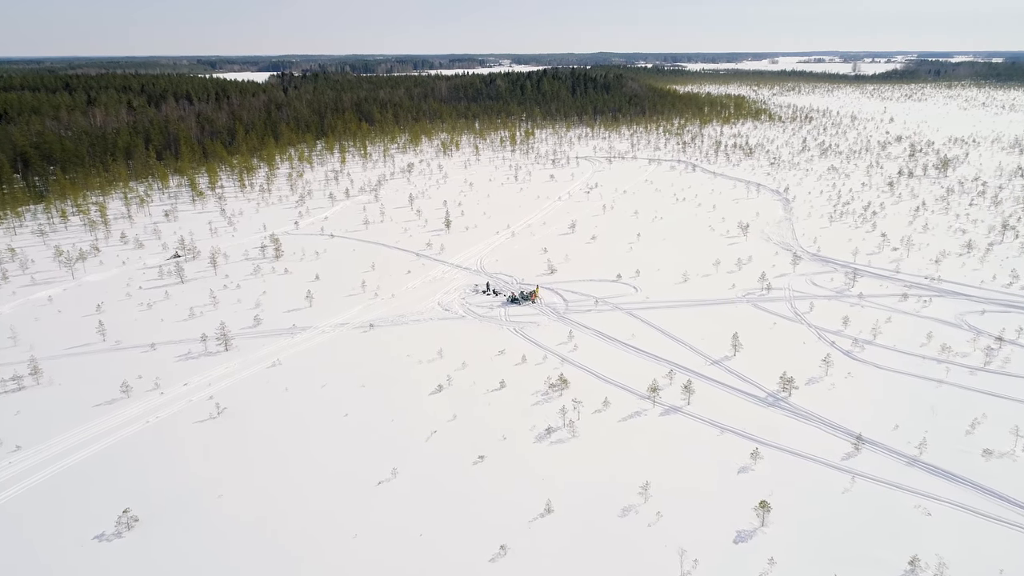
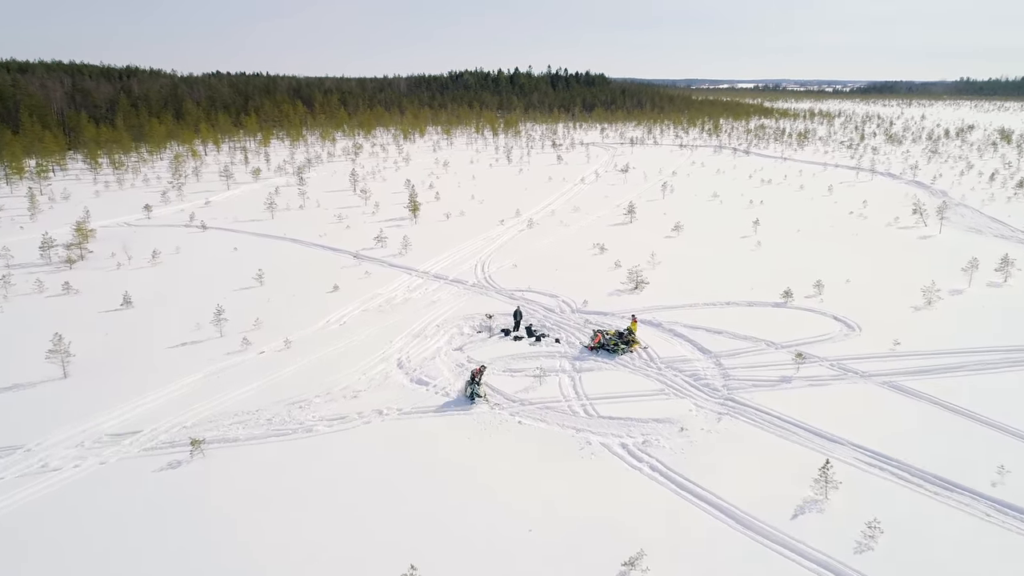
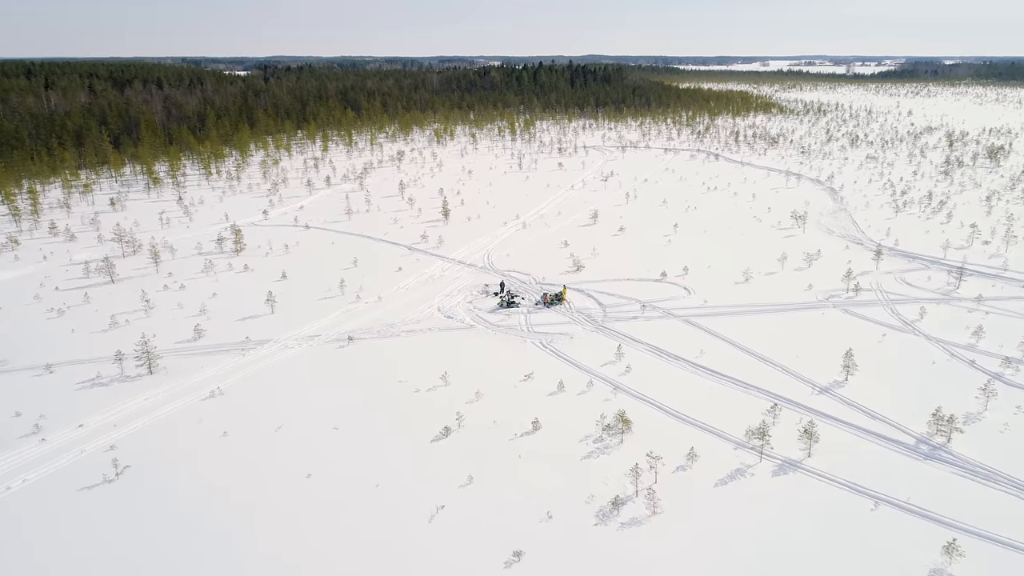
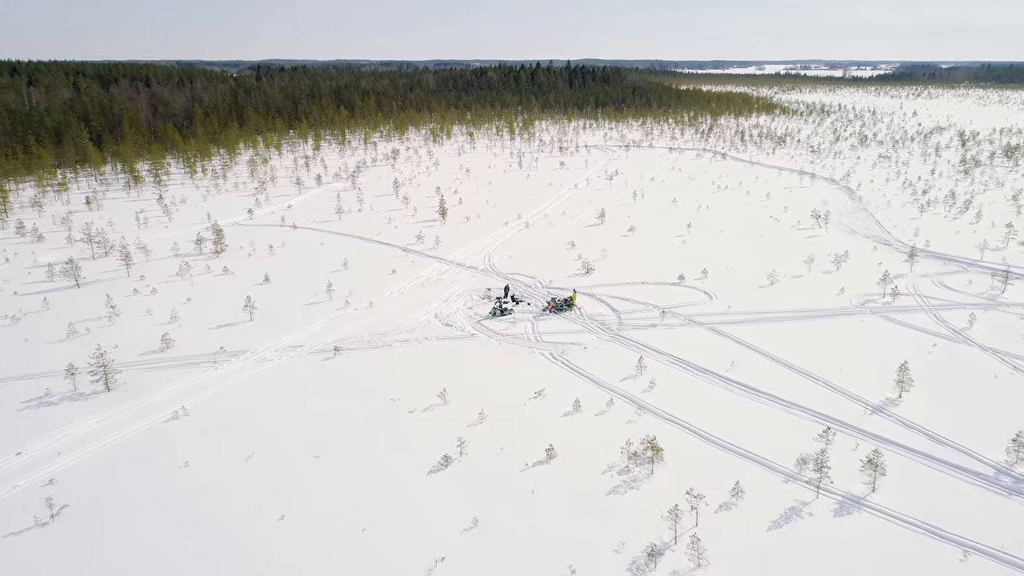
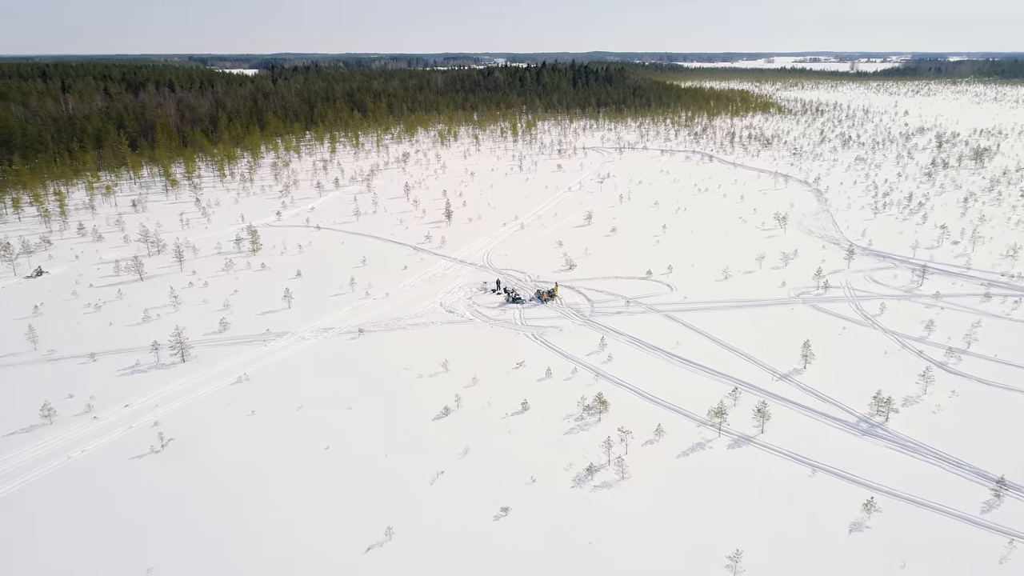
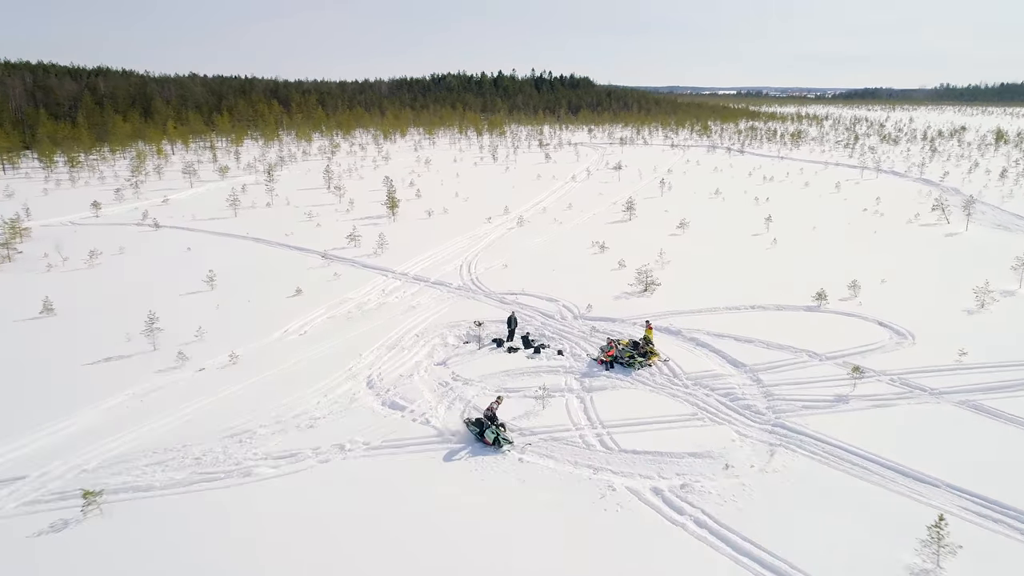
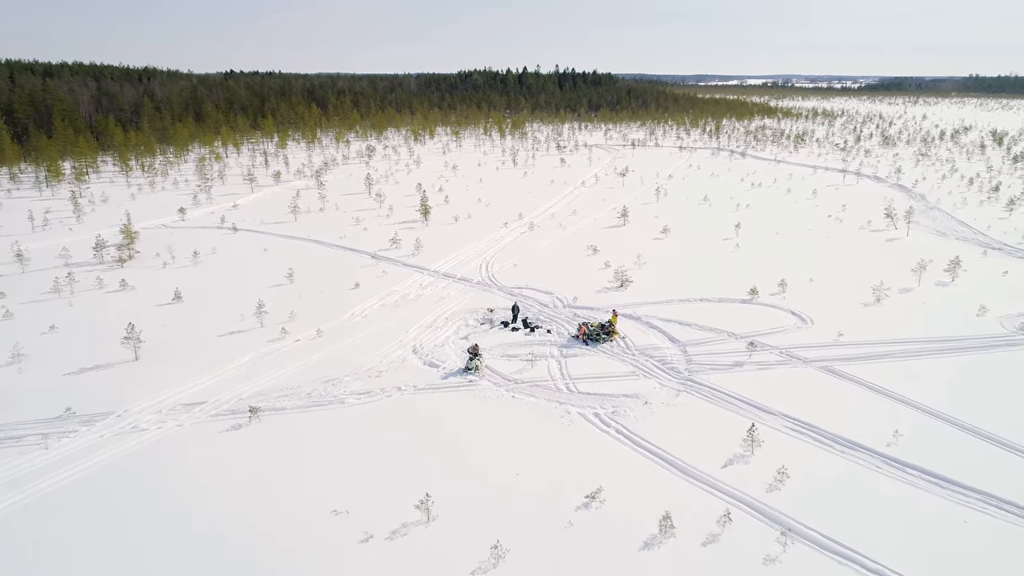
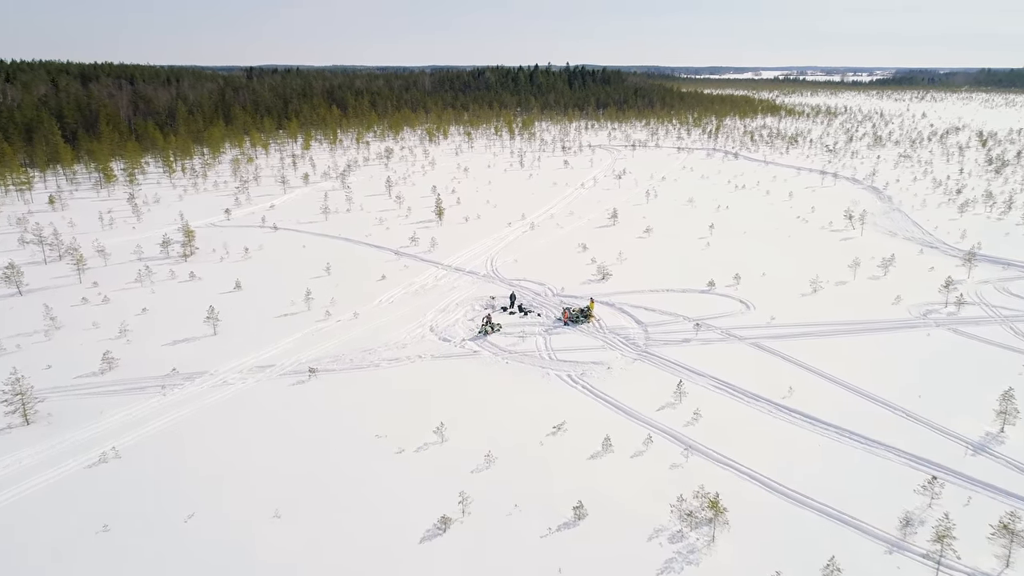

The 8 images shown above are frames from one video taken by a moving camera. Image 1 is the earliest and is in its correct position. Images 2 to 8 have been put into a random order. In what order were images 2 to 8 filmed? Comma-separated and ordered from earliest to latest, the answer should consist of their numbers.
5, 3, 4, 8, 7, 2, 6
